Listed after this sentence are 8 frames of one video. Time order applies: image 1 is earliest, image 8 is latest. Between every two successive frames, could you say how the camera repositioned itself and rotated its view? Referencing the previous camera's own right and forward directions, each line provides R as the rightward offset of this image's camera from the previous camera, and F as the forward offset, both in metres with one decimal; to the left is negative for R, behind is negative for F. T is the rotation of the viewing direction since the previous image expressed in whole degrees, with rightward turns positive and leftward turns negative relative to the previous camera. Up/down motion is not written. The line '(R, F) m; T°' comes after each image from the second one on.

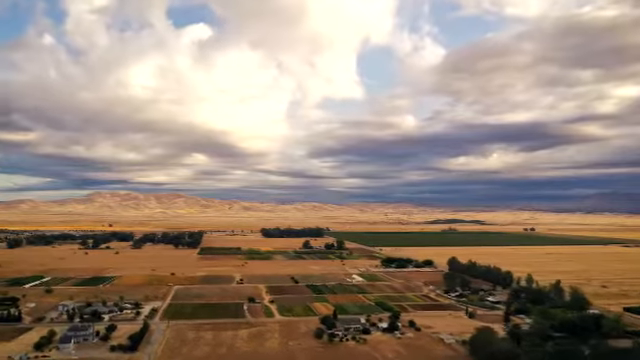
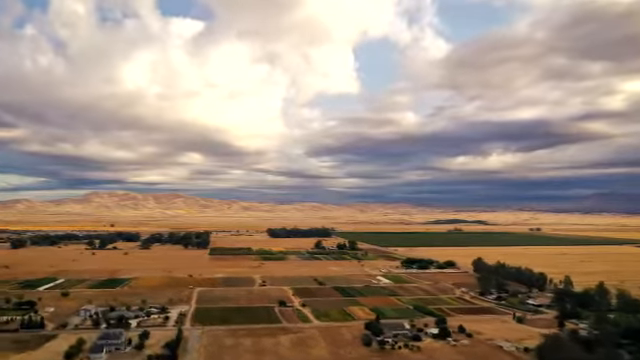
(-3.4, +2.6) m; 0°
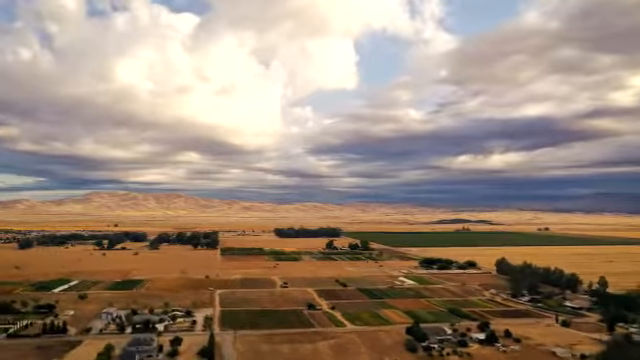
(-2.6, +2.0) m; 0°
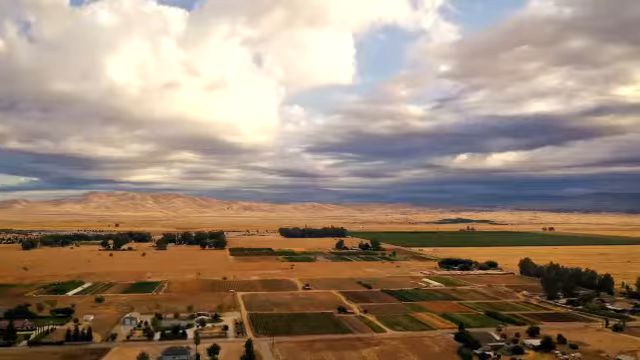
(-2.9, +2.3) m; 0°
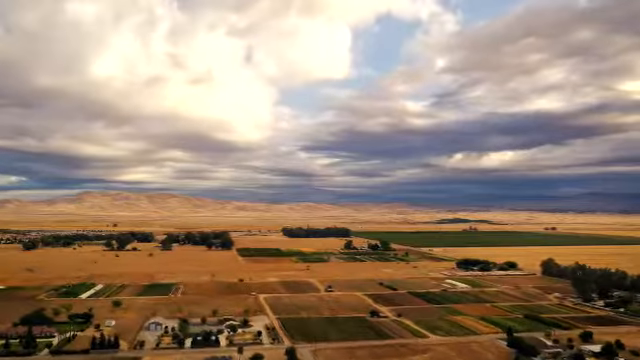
(-3.0, +2.2) m; +1°
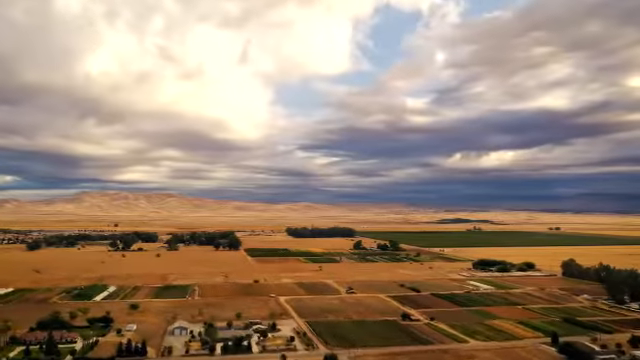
(-2.4, +1.8) m; 0°
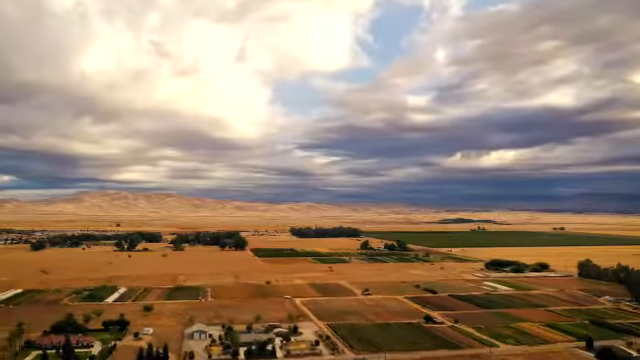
(-1.5, +1.2) m; 0°
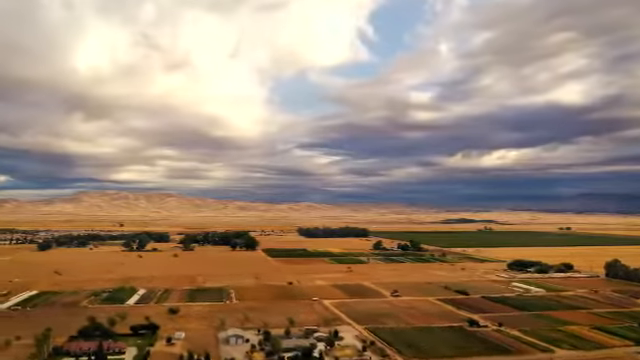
(-2.7, +1.9) m; 0°
